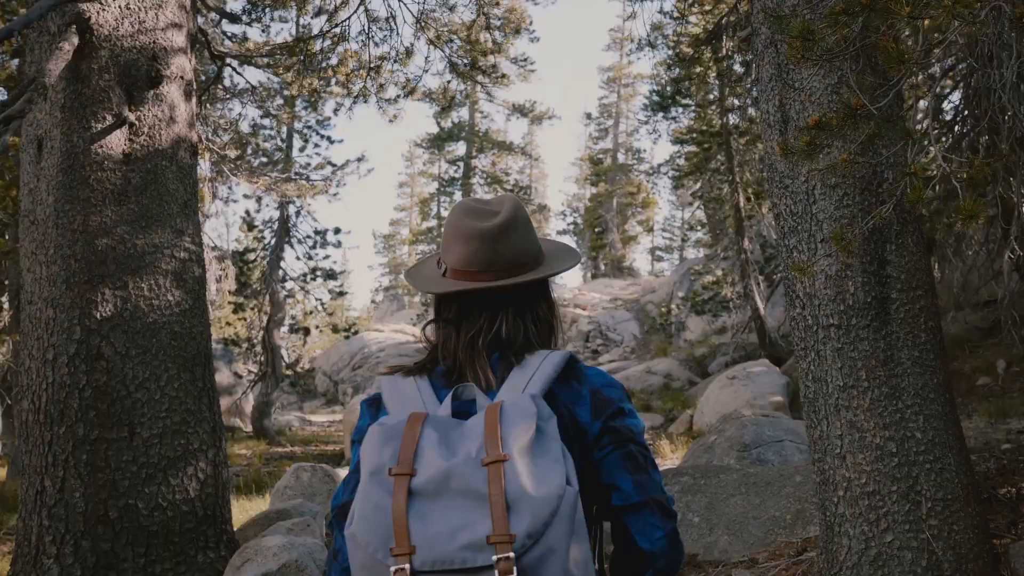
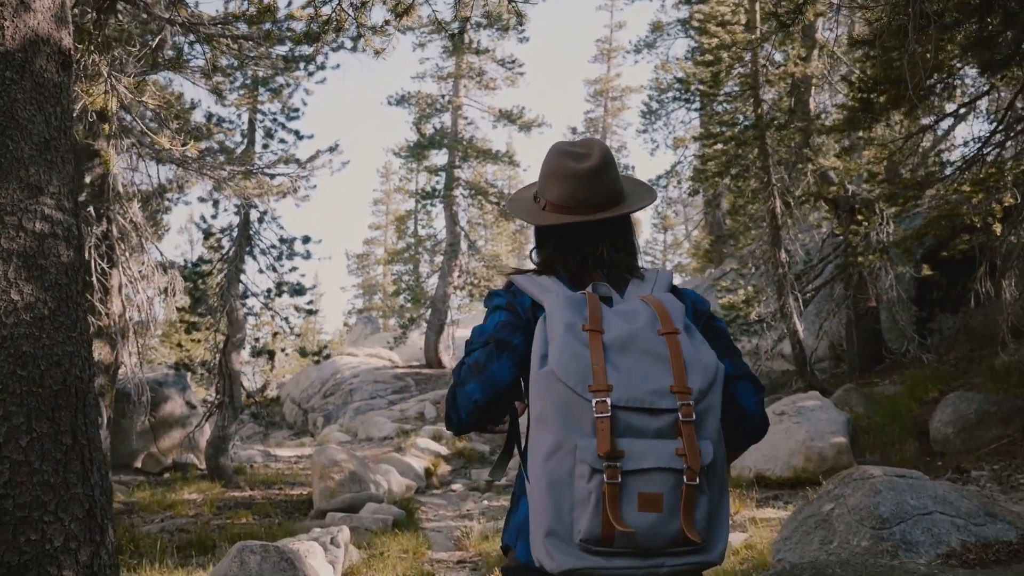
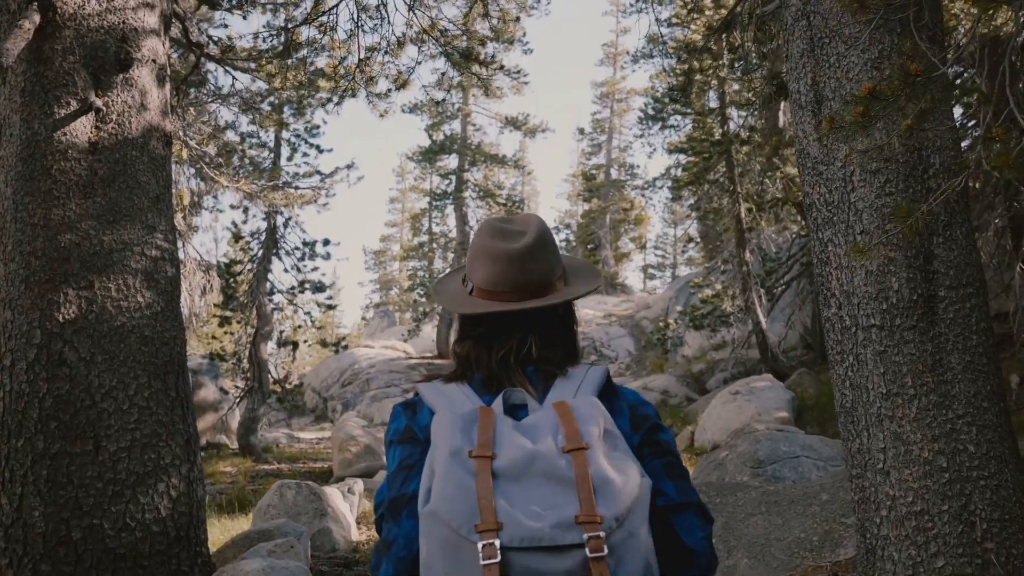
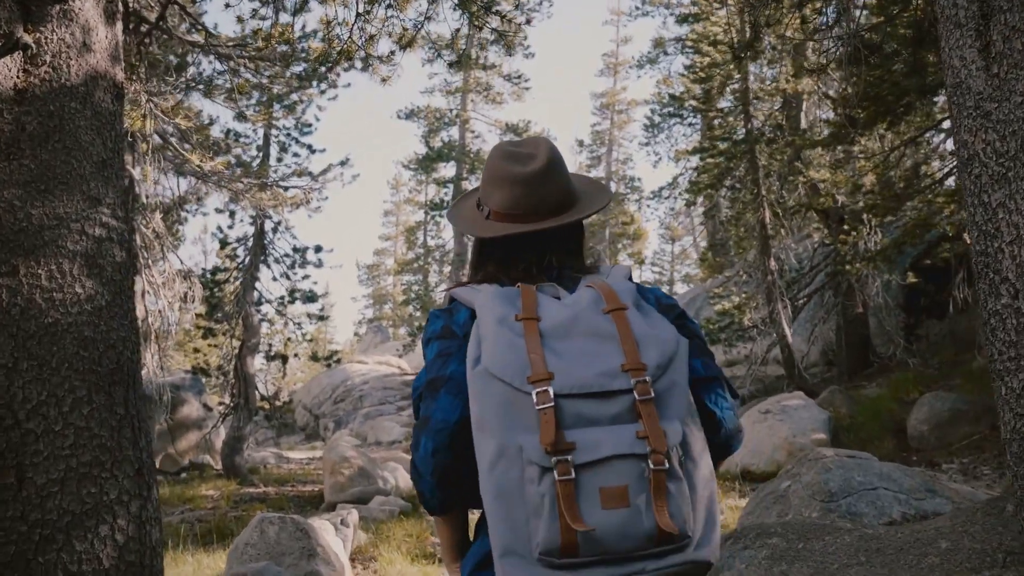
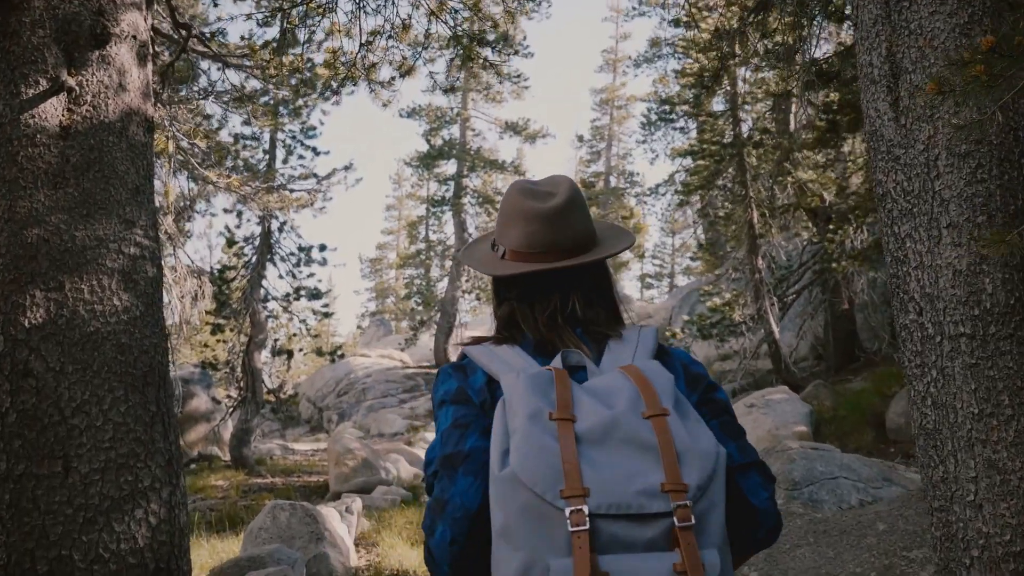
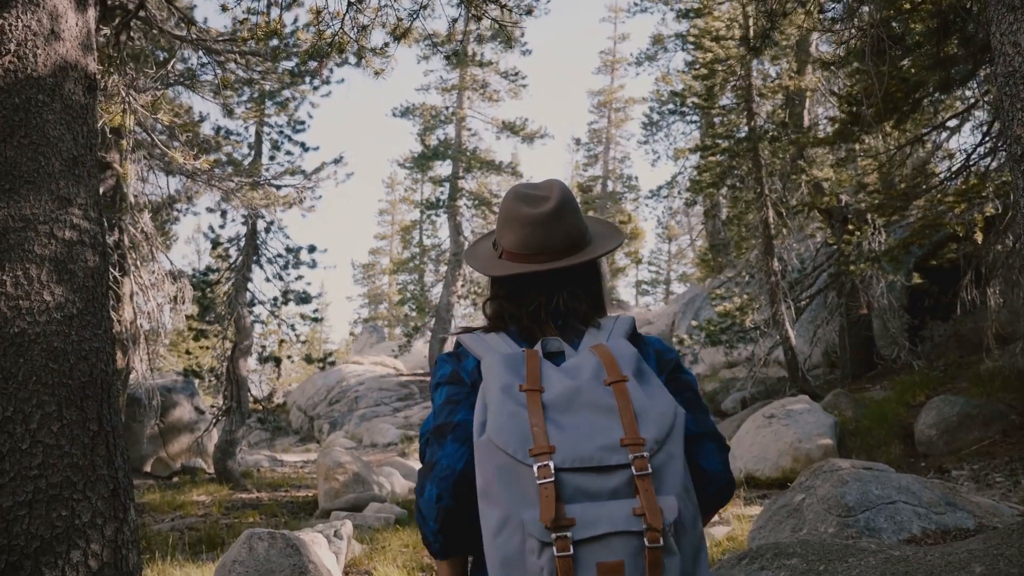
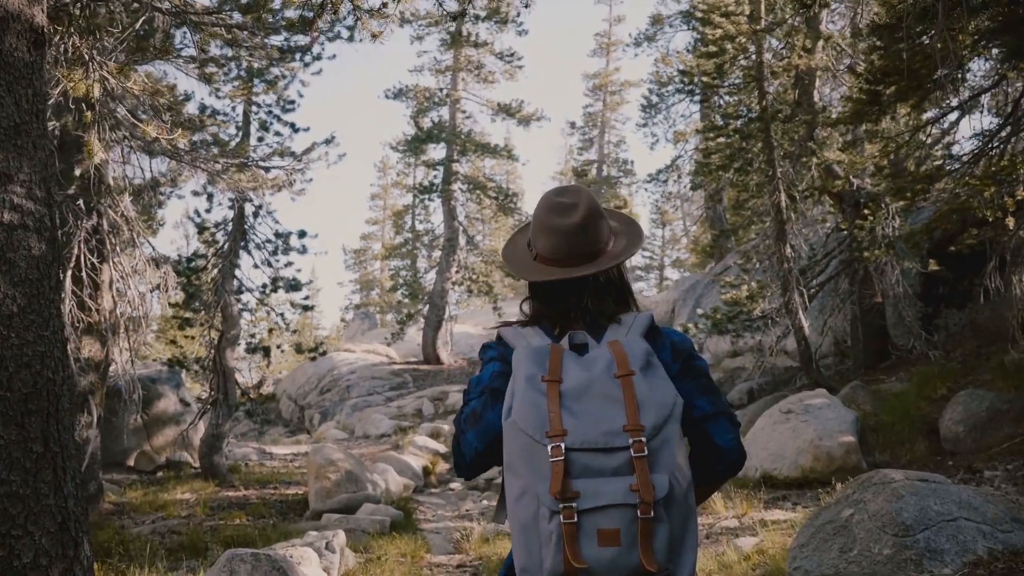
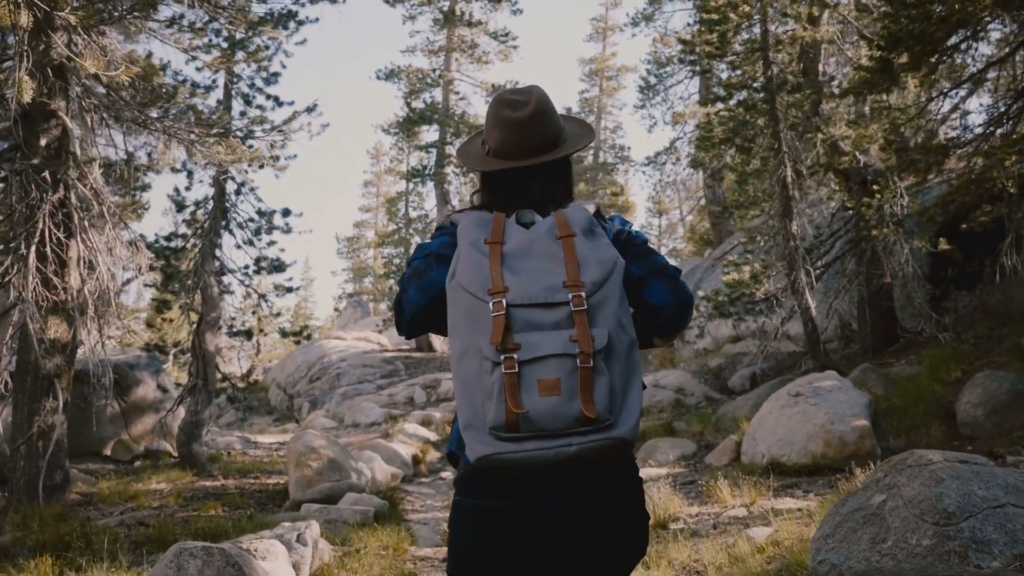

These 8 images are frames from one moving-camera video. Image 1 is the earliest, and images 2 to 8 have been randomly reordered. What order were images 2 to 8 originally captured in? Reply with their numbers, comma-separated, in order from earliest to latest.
3, 5, 4, 6, 2, 7, 8
